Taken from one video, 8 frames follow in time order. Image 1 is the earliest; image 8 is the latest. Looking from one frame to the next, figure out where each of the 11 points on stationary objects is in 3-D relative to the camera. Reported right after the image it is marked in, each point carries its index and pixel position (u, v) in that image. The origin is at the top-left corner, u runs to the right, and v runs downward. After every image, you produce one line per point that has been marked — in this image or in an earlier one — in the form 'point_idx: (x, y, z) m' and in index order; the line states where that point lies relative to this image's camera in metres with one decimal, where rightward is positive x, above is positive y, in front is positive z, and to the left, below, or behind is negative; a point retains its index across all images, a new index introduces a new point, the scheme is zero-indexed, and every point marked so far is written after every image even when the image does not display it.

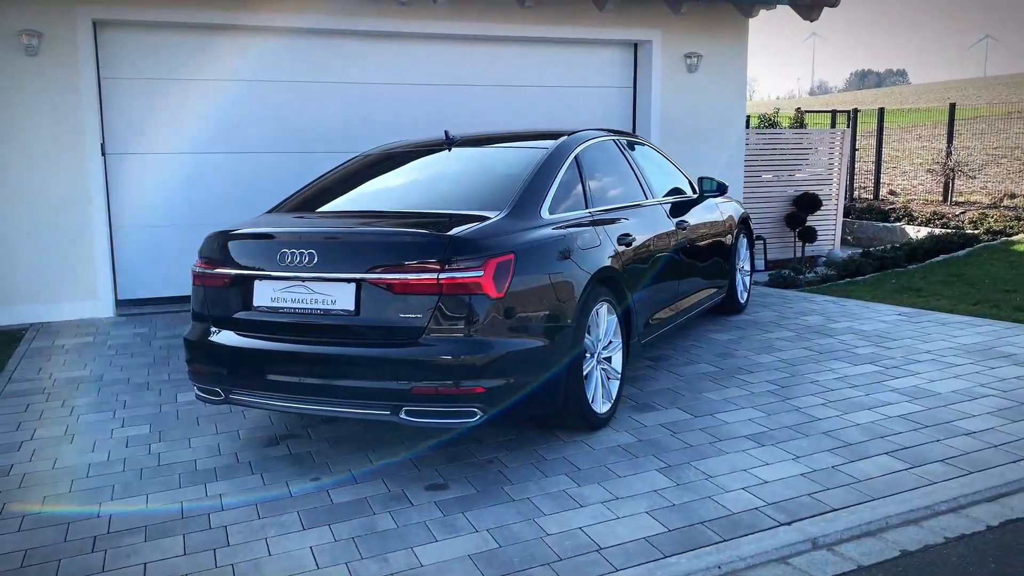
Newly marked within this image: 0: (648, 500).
0: (+0.5, -0.9, +3.7) m
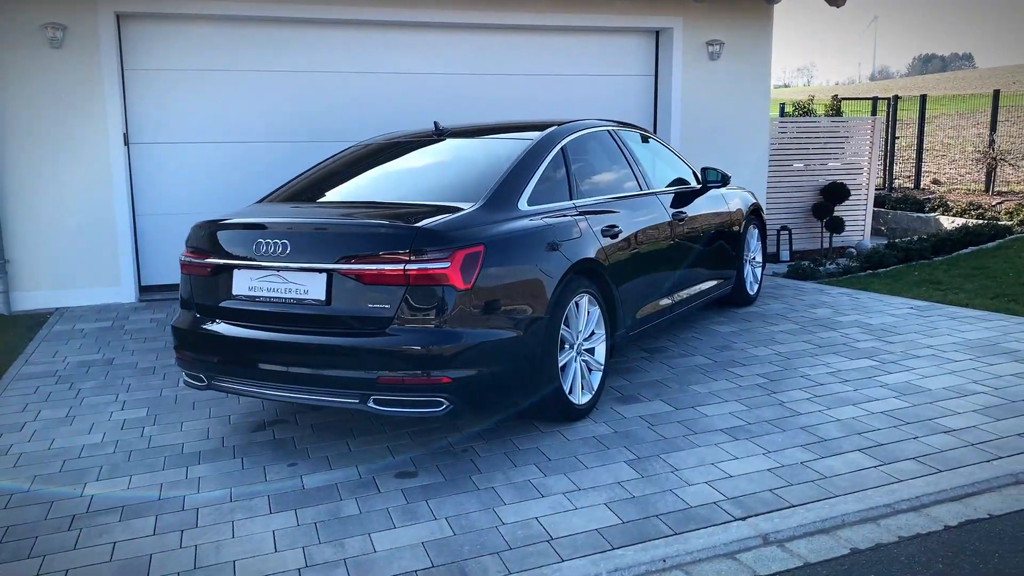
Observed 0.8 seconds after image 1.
0: (+0.4, -0.8, +3.7) m
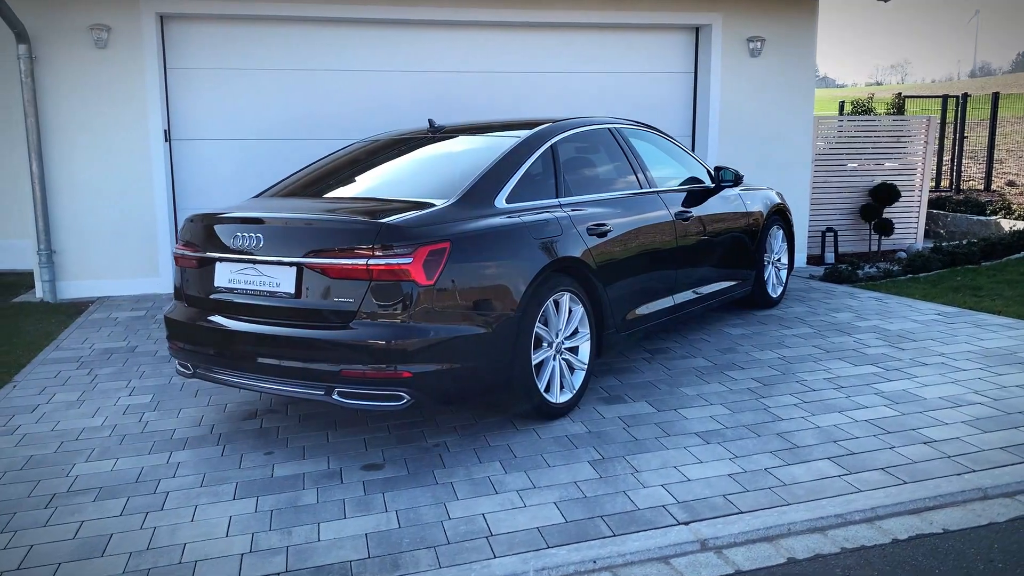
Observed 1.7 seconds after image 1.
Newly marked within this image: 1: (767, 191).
0: (+0.2, -0.8, +3.7) m
1: (+2.0, +0.8, +7.1) m
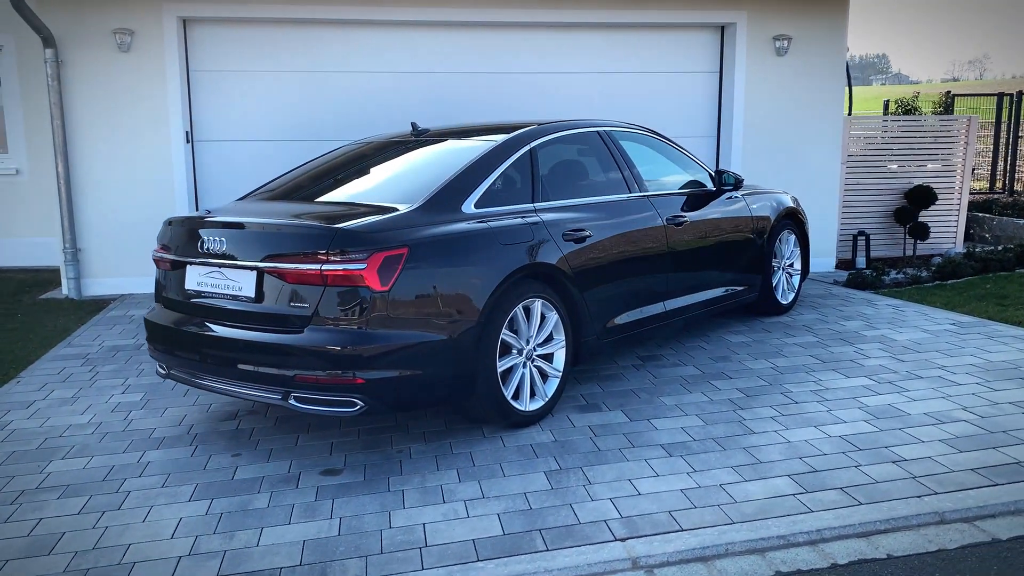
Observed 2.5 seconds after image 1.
0: (0.0, -0.9, +3.6) m
1: (+2.0, +0.7, +6.9) m
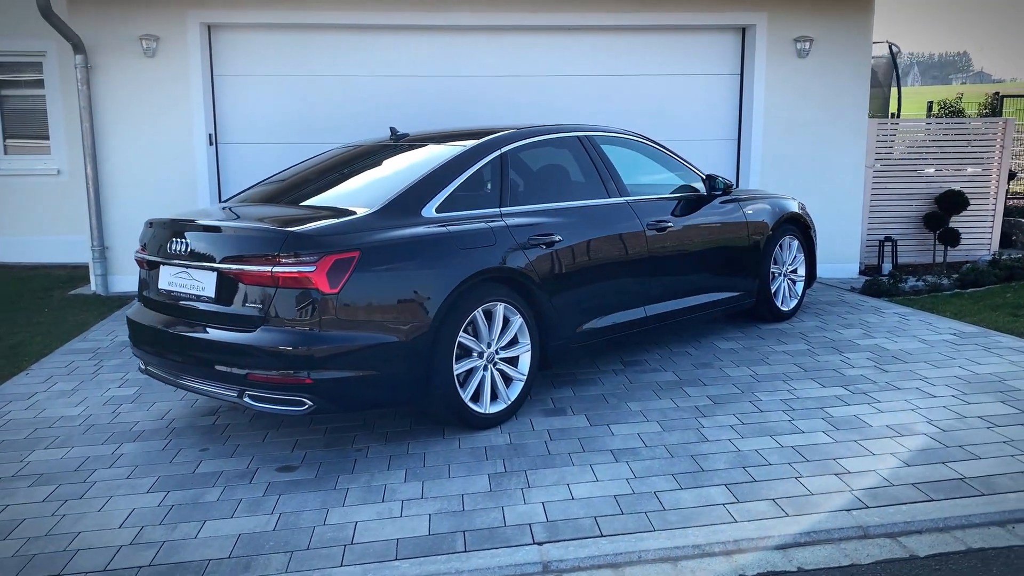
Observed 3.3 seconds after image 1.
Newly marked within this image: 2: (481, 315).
0: (-0.3, -0.9, +3.7) m
1: (+2.0, +0.7, +6.8) m
2: (-0.2, -0.1, +4.5) m
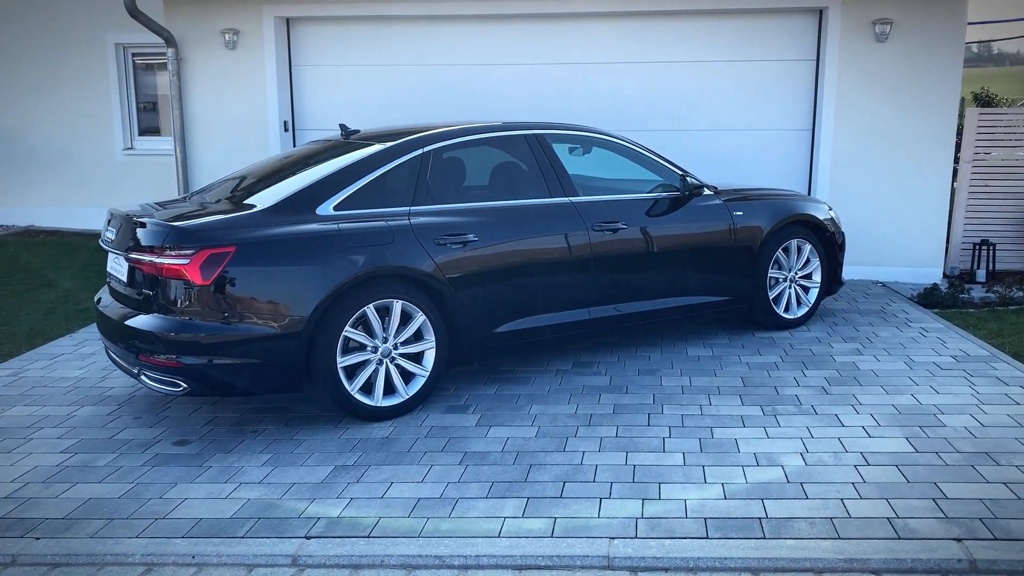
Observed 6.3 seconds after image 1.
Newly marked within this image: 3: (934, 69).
0: (-1.1, -0.9, +3.9) m
1: (+2.0, +0.6, +6.4) m
2: (-0.7, -0.1, +4.7) m
3: (+3.9, +2.0, +8.3) m
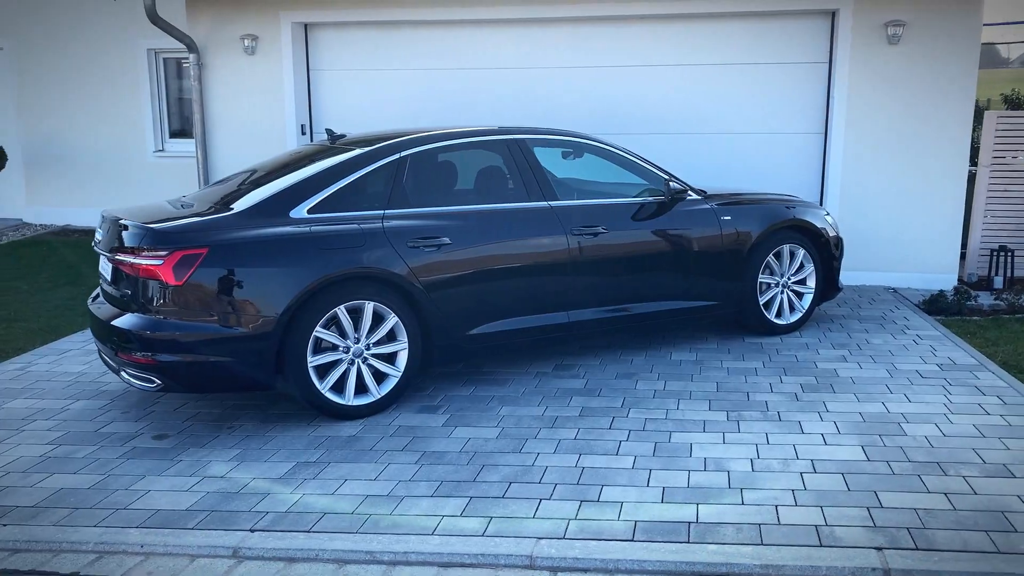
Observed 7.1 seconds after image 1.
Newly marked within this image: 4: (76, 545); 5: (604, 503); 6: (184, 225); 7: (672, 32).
0: (-1.3, -0.9, +4.1) m
1: (+1.9, +0.6, +6.4) m
2: (-0.9, -0.1, +4.8) m
3: (+4.0, +1.9, +8.2) m
4: (-1.7, -1.0, +3.6) m
5: (+0.4, -0.9, +3.6) m
6: (-1.6, +0.3, +4.6) m
7: (+1.7, +2.6, +9.1) m
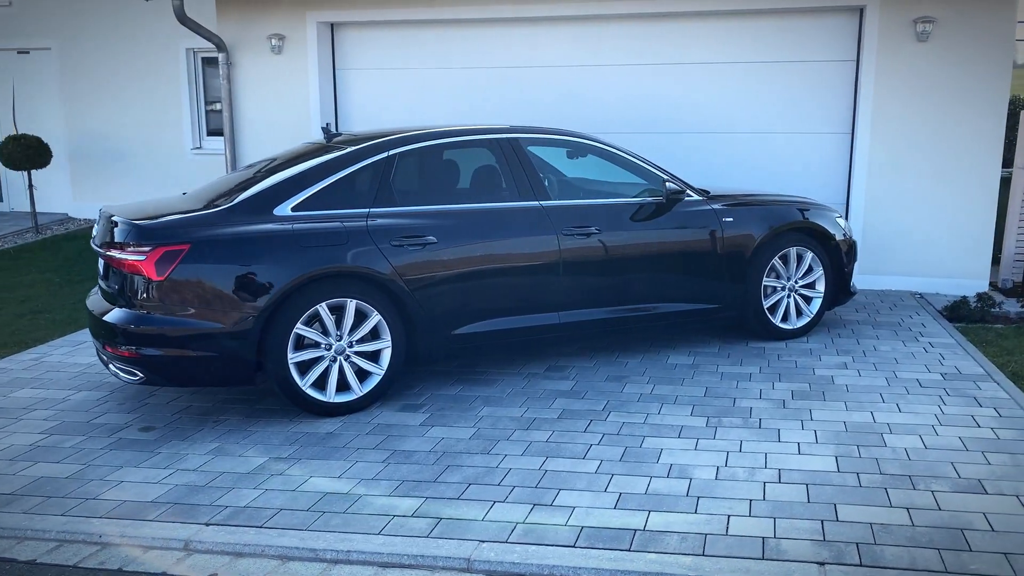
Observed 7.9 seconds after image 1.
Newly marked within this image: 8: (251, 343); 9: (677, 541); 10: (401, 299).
0: (-1.4, -0.9, +4.1) m
1: (+1.9, +0.6, +6.2) m
2: (-1.0, -0.1, +4.8) m
3: (+4.1, +1.9, +7.9) m
4: (-1.9, -1.0, +3.6) m
5: (+0.2, -0.9, +3.5) m
6: (-1.7, +0.3, +4.7) m
7: (+1.9, +2.5, +8.9) m
8: (-1.3, -0.3, +4.7) m
9: (+0.6, -0.9, +3.2) m
10: (-0.6, -0.1, +5.0) m
